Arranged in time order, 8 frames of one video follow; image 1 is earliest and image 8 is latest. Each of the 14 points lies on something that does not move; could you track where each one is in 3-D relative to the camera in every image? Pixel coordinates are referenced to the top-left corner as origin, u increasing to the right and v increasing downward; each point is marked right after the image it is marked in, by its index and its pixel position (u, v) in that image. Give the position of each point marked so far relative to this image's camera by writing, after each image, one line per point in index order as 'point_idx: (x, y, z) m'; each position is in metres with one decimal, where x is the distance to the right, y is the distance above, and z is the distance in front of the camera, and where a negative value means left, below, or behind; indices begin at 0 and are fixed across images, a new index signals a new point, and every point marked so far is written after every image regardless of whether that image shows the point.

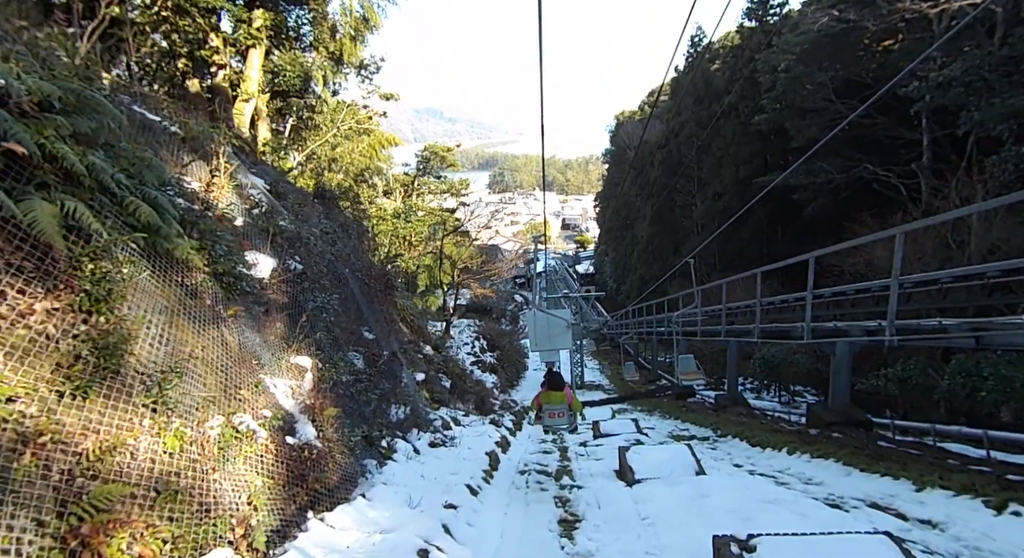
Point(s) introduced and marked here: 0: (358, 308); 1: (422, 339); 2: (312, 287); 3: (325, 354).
0: (-1.7, -0.3, +6.4) m
1: (-1.8, -1.2, +11.0) m
2: (-1.9, -0.1, +5.2) m
3: (-1.6, -0.6, +4.8) m
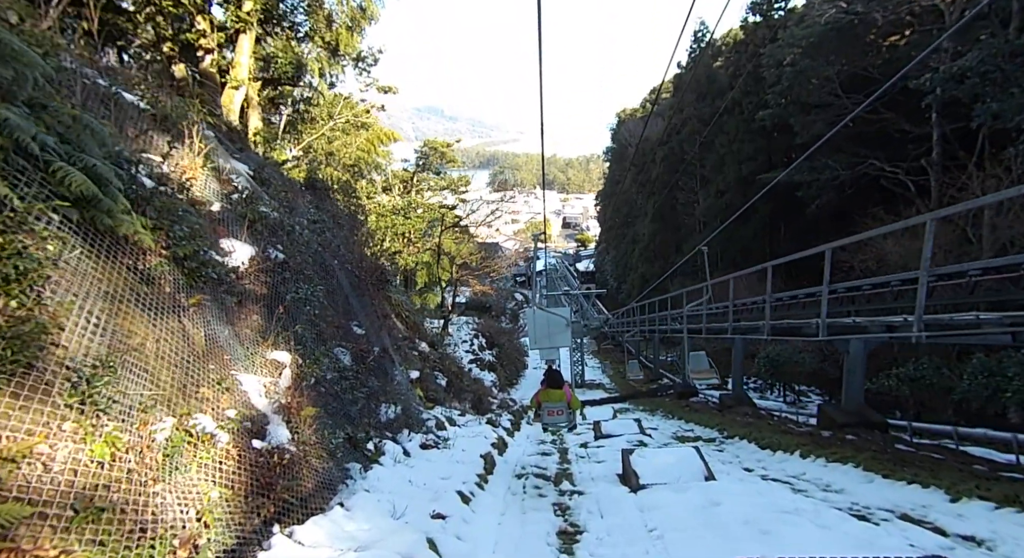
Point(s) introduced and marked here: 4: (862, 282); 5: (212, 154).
0: (-1.8, -0.2, +6.0) m
1: (-1.8, -1.1, +10.7) m
2: (-1.9, 0.0, +4.9) m
3: (-1.6, -0.5, +4.4) m
4: (+3.7, 0.0, +6.0) m
5: (-2.7, +1.1, +5.1) m
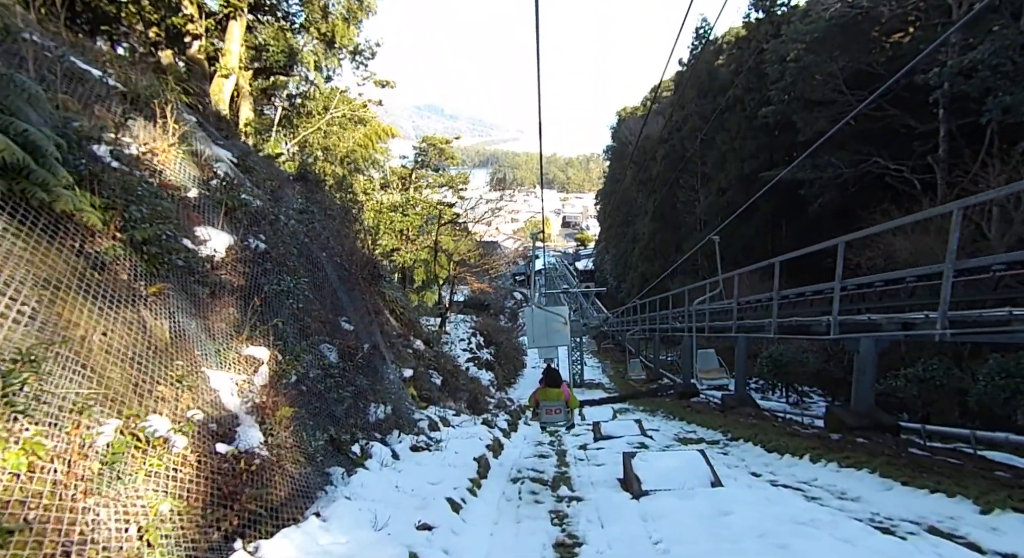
0: (-1.8, -0.2, +5.8) m
1: (-1.8, -1.0, +10.4) m
2: (-1.9, +0.1, +4.6) m
3: (-1.6, -0.5, +4.2) m
4: (+3.6, 0.0, +5.7) m
5: (-2.7, +1.2, +4.8) m
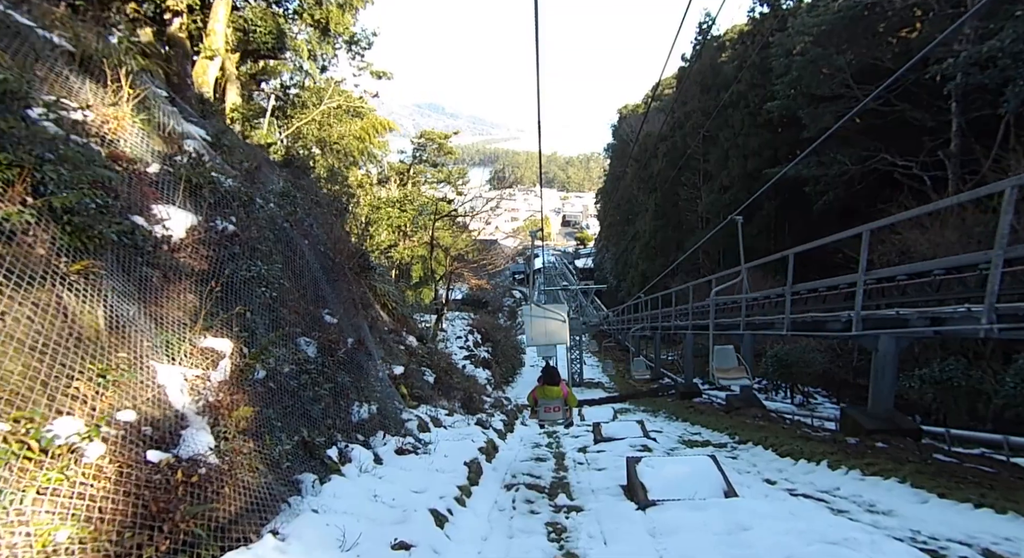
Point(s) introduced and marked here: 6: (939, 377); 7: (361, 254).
0: (-1.8, -0.1, +5.3) m
1: (-1.9, -0.9, +10.0) m
2: (-2.0, +0.2, +4.2) m
3: (-1.7, -0.4, +3.7) m
4: (+3.6, +0.1, +5.3) m
5: (-2.8, +1.3, +4.4) m
6: (+6.3, -1.4, +8.4) m
7: (-2.1, +0.3, +7.9) m
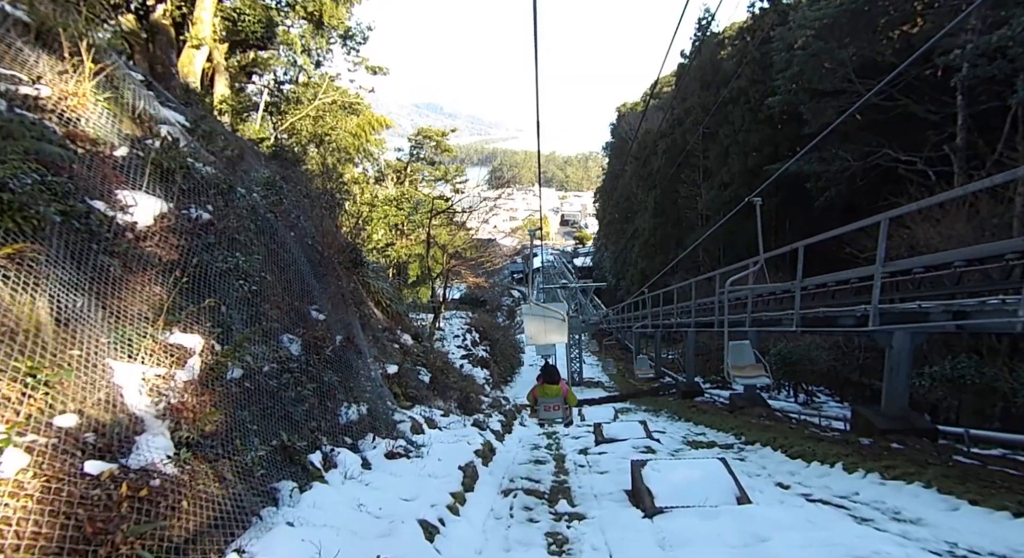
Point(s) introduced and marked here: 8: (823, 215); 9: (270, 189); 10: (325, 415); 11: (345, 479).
0: (-1.9, 0.0, +5.1) m
1: (-1.9, -0.9, +9.7) m
2: (-2.0, +0.2, +3.9) m
3: (-1.7, -0.3, +3.5) m
4: (+3.6, +0.1, +5.0) m
5: (-2.8, +1.3, +4.1) m
6: (+6.3, -1.4, +8.1) m
7: (-2.1, +0.4, +7.6) m
8: (+10.8, +2.2, +19.6) m
9: (-2.4, +0.9, +5.6) m
10: (-1.4, -1.0, +4.2) m
11: (-1.1, -1.3, +3.6) m
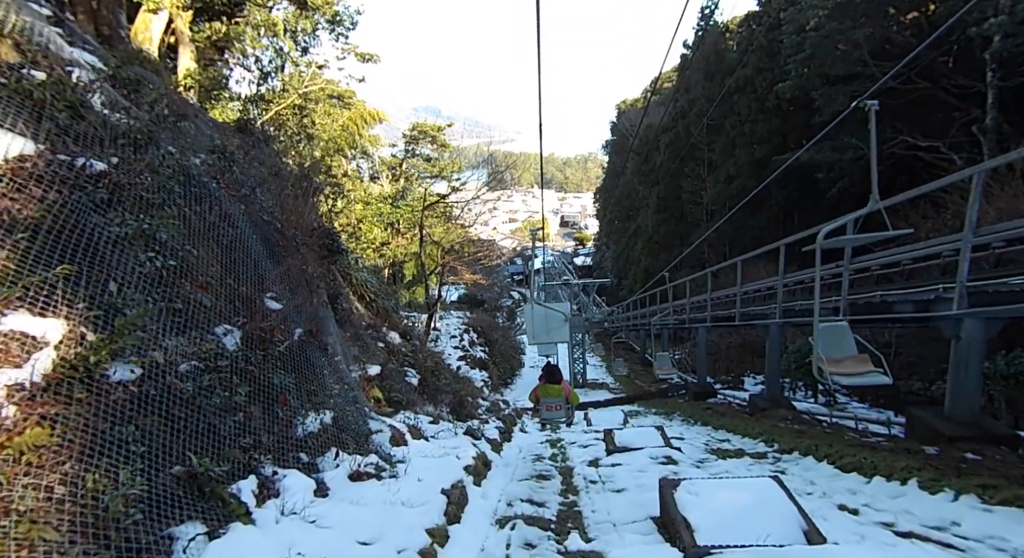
0: (-1.9, +0.1, +4.1) m
1: (-1.9, -0.7, +8.8) m
2: (-2.0, +0.4, +3.0) m
3: (-1.7, -0.2, +2.5) m
4: (+3.5, +0.3, +4.1) m
5: (-2.8, +1.5, +3.2) m
6: (+6.3, -1.2, +7.2) m
7: (-2.2, +0.5, +6.7) m
8: (+10.8, +2.4, +18.7) m
9: (-2.5, +1.0, +4.7) m
10: (-1.4, -0.9, +3.3) m
11: (-1.1, -1.1, +2.7) m
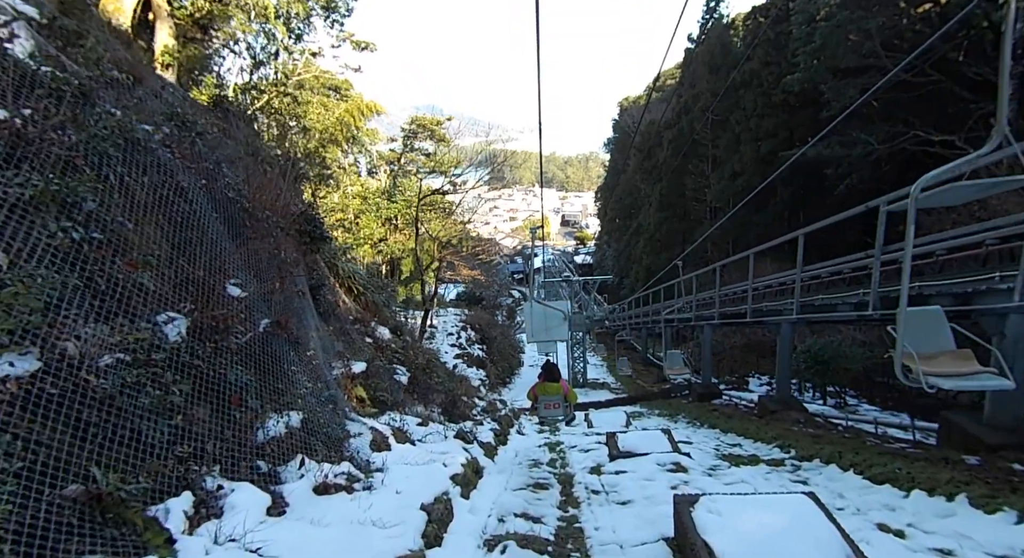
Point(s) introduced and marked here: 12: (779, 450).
0: (-1.9, +0.2, +3.6) m
1: (-2.0, -0.6, +8.3) m
2: (-2.1, +0.5, +2.5) m
3: (-1.8, -0.1, +2.0) m
4: (+3.5, +0.4, +3.6) m
5: (-2.9, +1.6, +2.7) m
6: (+6.2, -1.1, +6.7) m
7: (-2.2, +0.6, +6.2) m
8: (+10.7, +2.5, +18.2) m
9: (-2.5, +1.1, +4.2) m
10: (-1.5, -0.8, +2.8) m
11: (-1.1, -1.0, +2.2) m
12: (+2.9, -1.8, +6.0) m
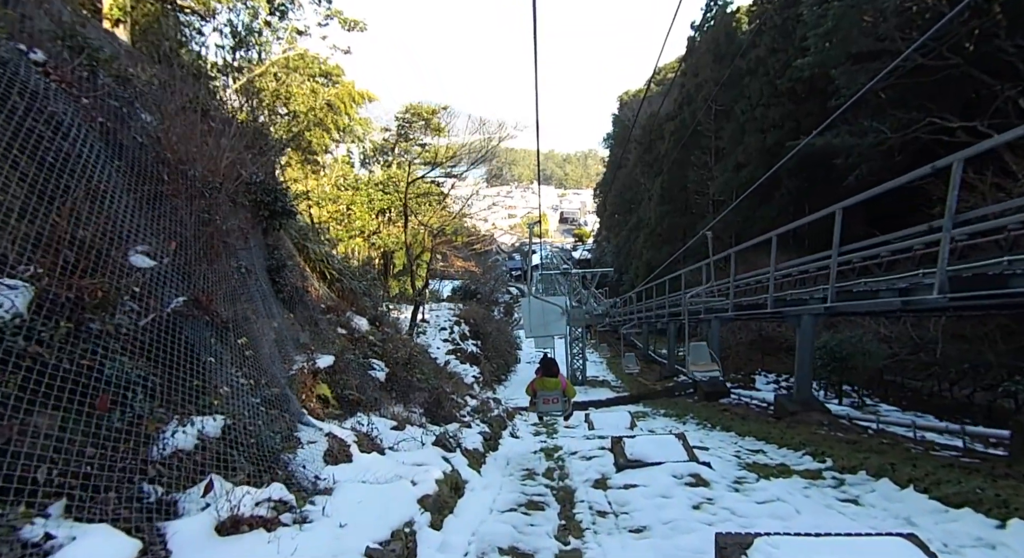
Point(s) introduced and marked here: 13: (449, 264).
0: (-2.0, +0.4, +2.8) m
1: (-2.1, -0.4, +7.4) m
2: (-2.1, +0.7, +1.6) m
3: (-1.9, +0.1, +1.2) m
4: (+3.4, +0.6, +2.8) m
5: (-2.9, +1.8, +1.8) m
6: (+6.1, -0.9, +5.9) m
7: (-2.3, +0.8, +5.3) m
8: (+10.6, +2.7, +17.4) m
9: (-2.6, +1.3, +3.4) m
10: (-1.5, -0.6, +1.9) m
11: (-1.2, -0.8, +1.3) m
12: (+2.8, -1.7, +5.2) m
13: (-2.2, +0.5, +19.9) m
